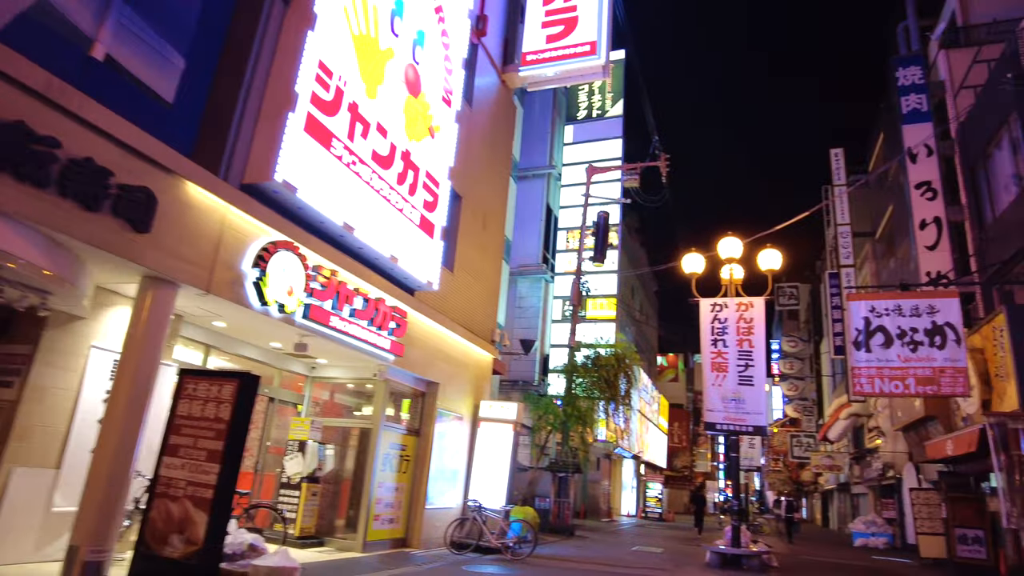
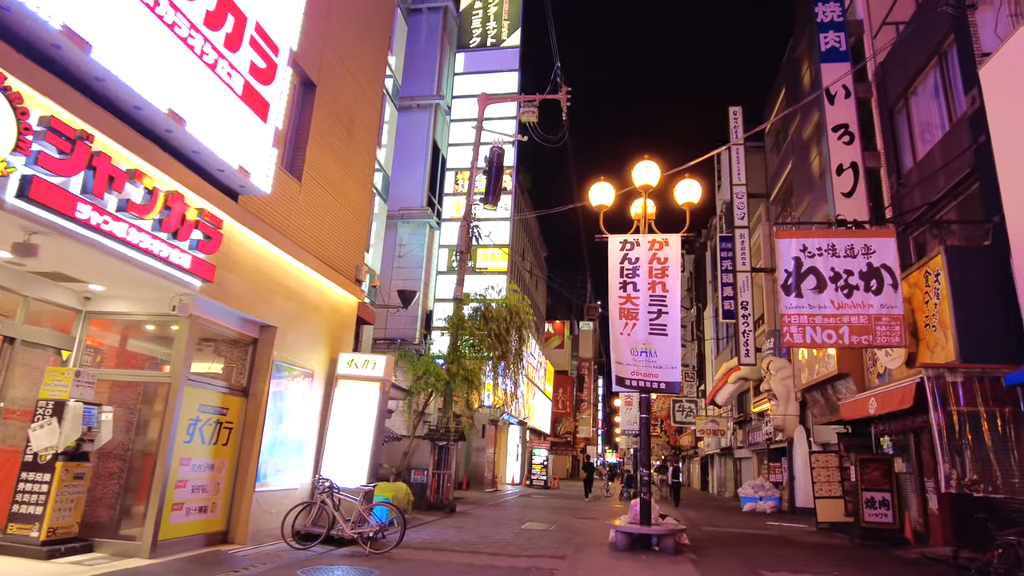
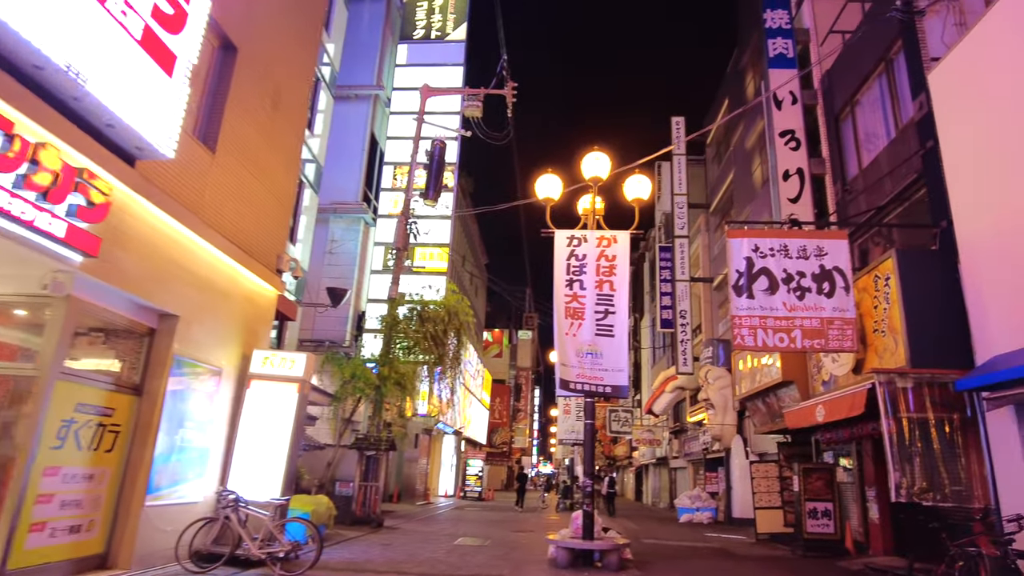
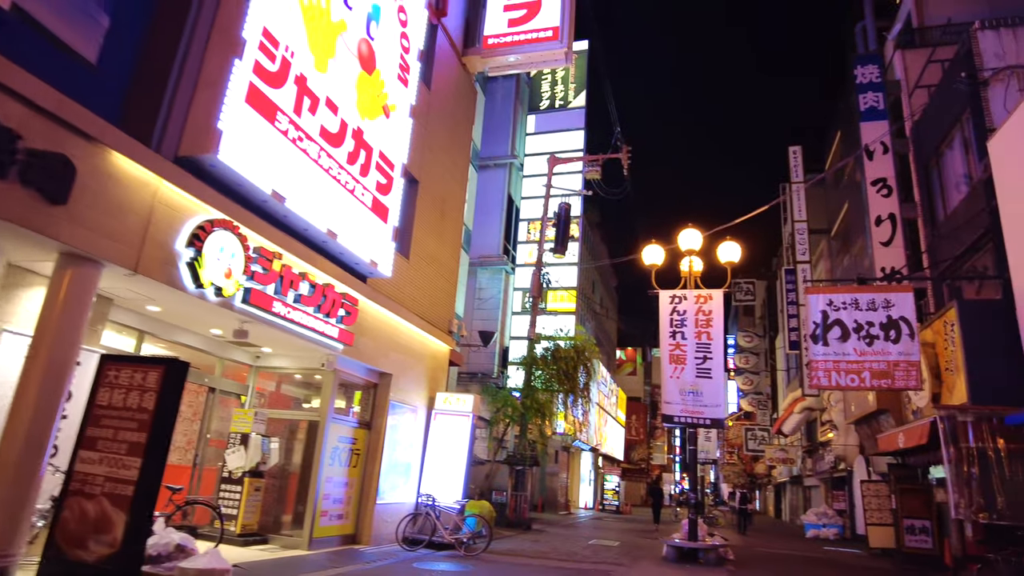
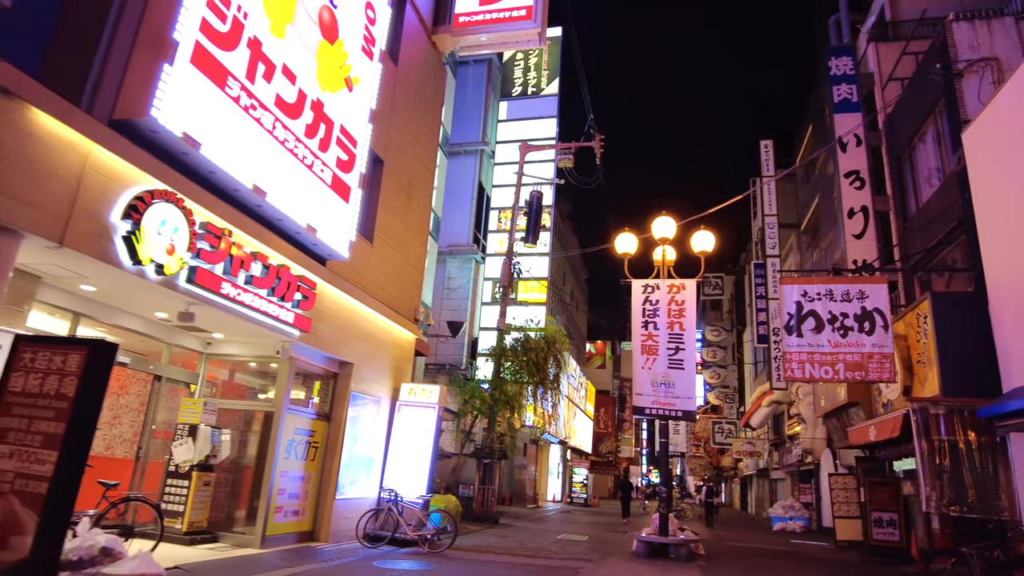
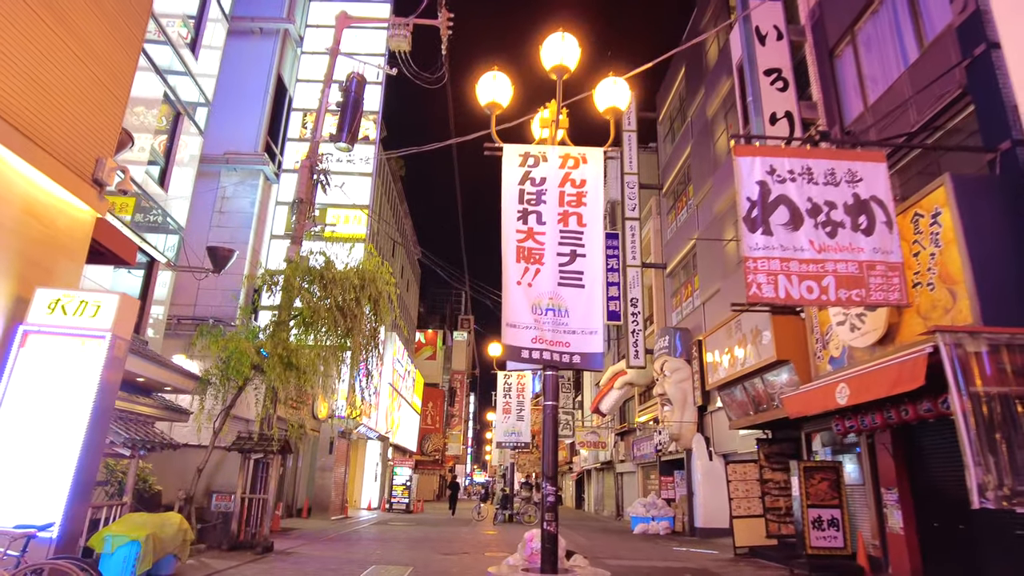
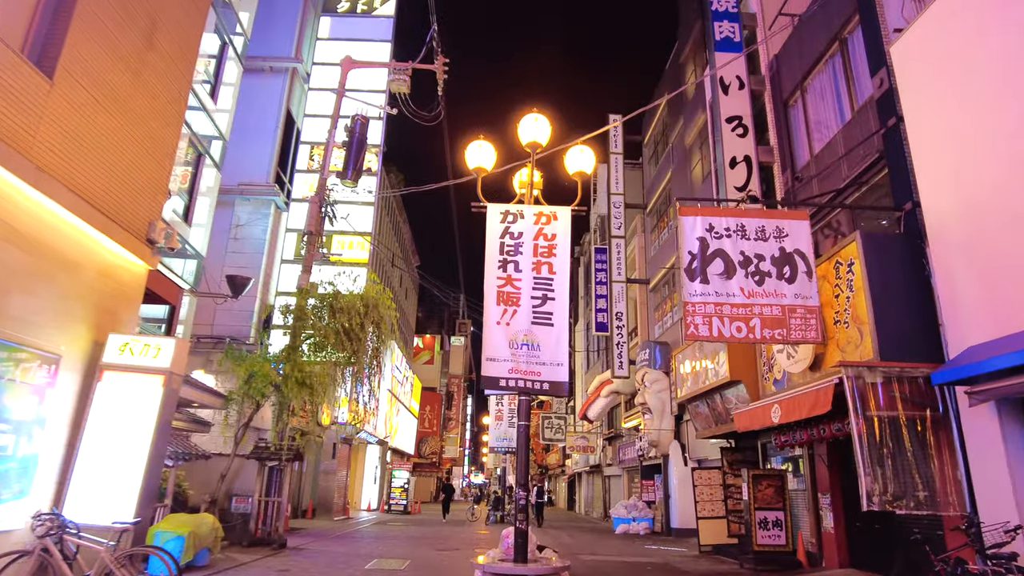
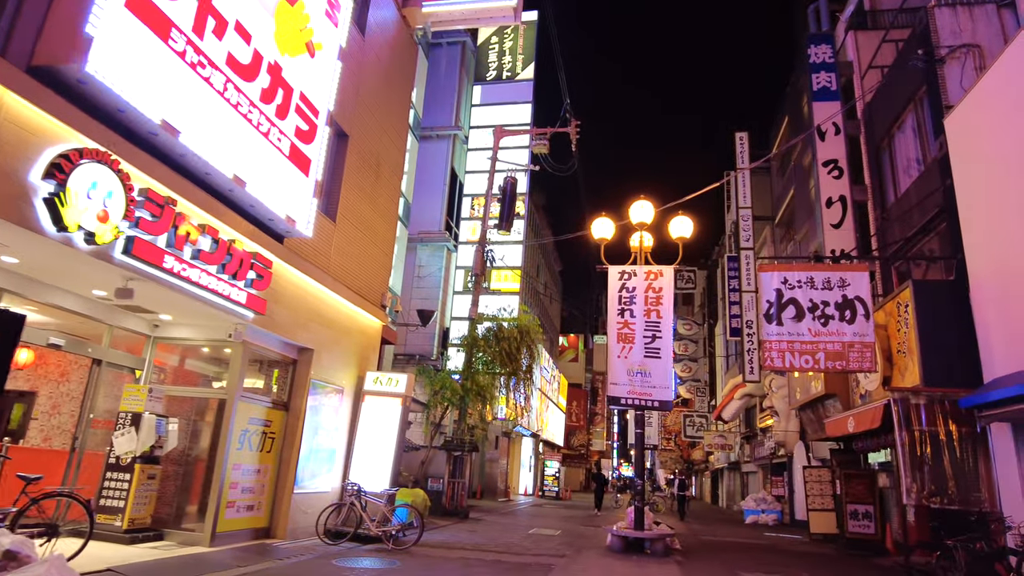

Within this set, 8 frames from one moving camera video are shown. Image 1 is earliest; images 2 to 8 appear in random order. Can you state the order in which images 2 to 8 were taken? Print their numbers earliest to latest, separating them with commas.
4, 5, 8, 2, 3, 7, 6
